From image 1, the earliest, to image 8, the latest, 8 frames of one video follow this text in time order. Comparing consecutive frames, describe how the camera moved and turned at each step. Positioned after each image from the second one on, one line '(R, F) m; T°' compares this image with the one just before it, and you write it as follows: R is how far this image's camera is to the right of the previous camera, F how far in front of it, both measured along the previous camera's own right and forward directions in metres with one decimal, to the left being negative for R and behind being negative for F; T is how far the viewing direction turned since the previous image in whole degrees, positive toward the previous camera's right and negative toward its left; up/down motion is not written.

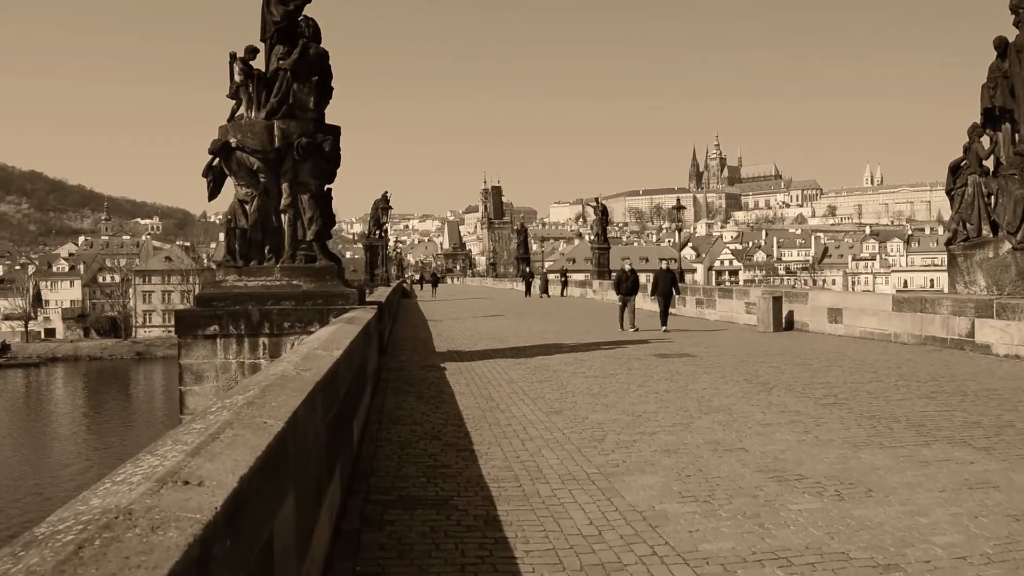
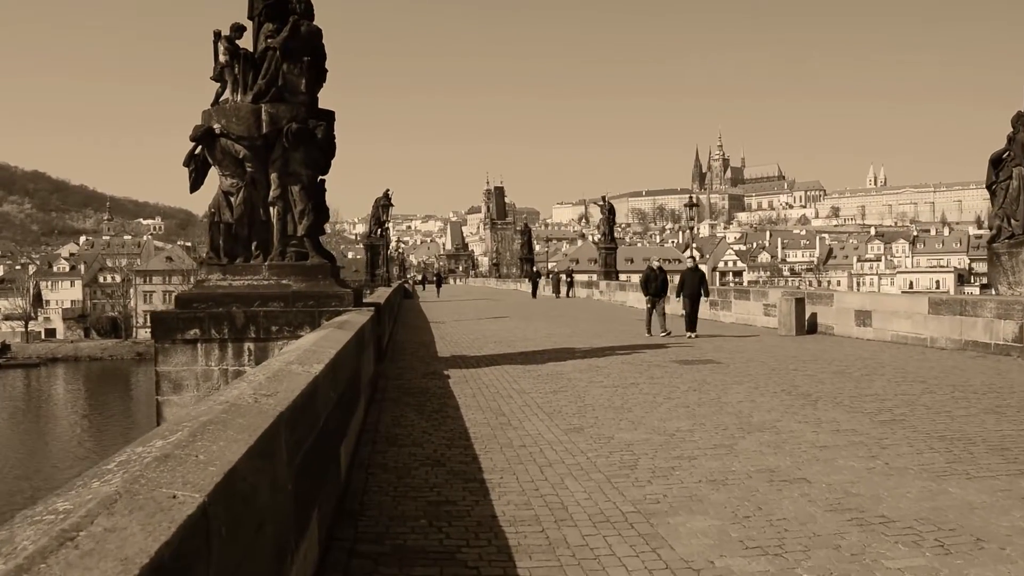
(-0.1, +0.9) m; 0°
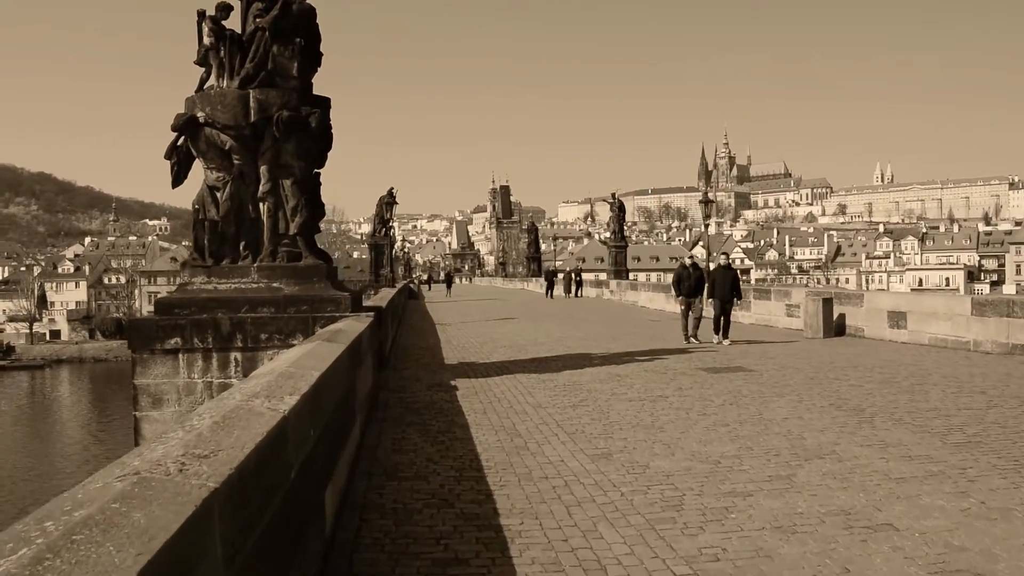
(-0.1, +0.9) m; 0°
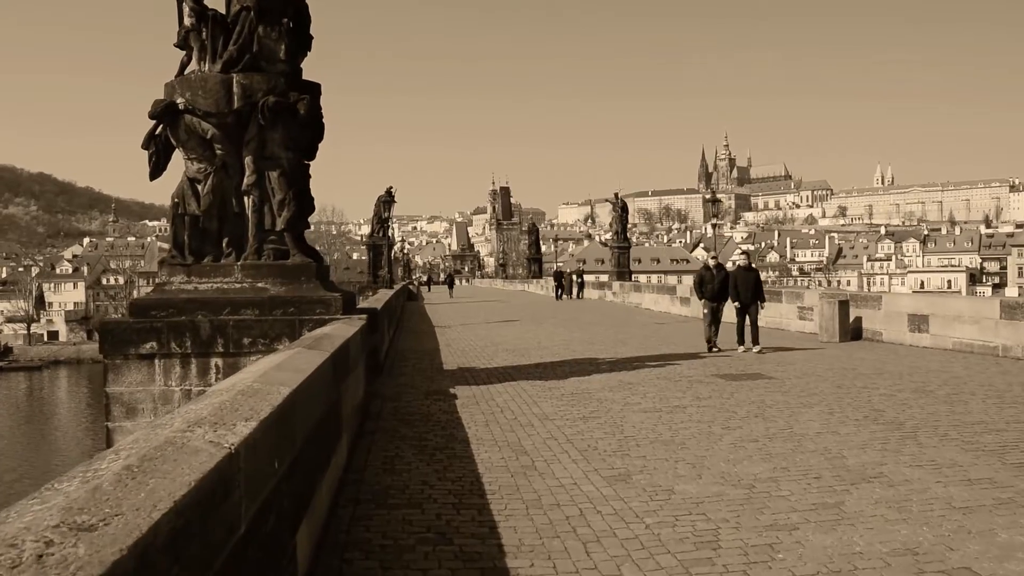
(0.0, +0.6) m; 0°
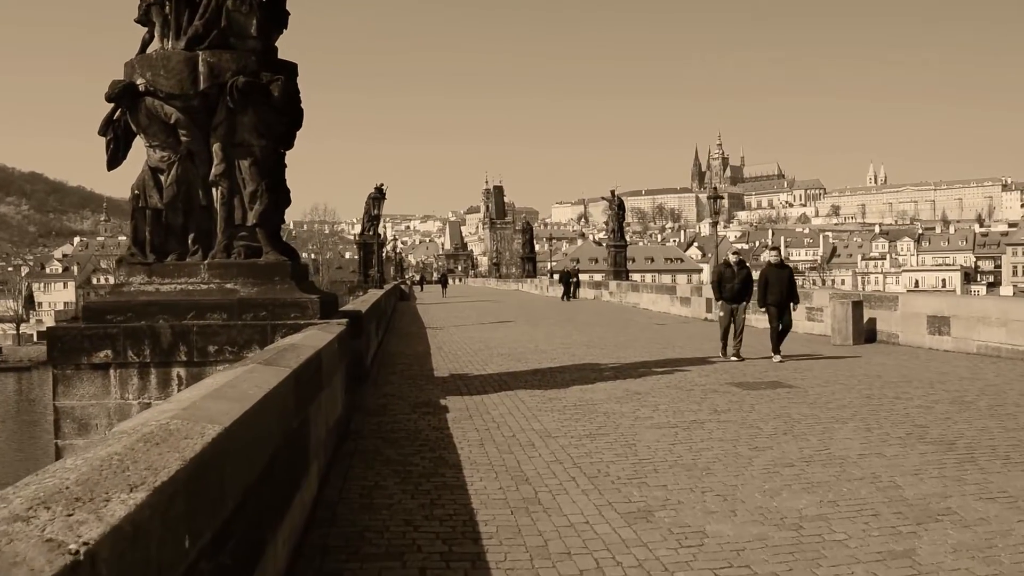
(0.0, +0.8) m; 0°
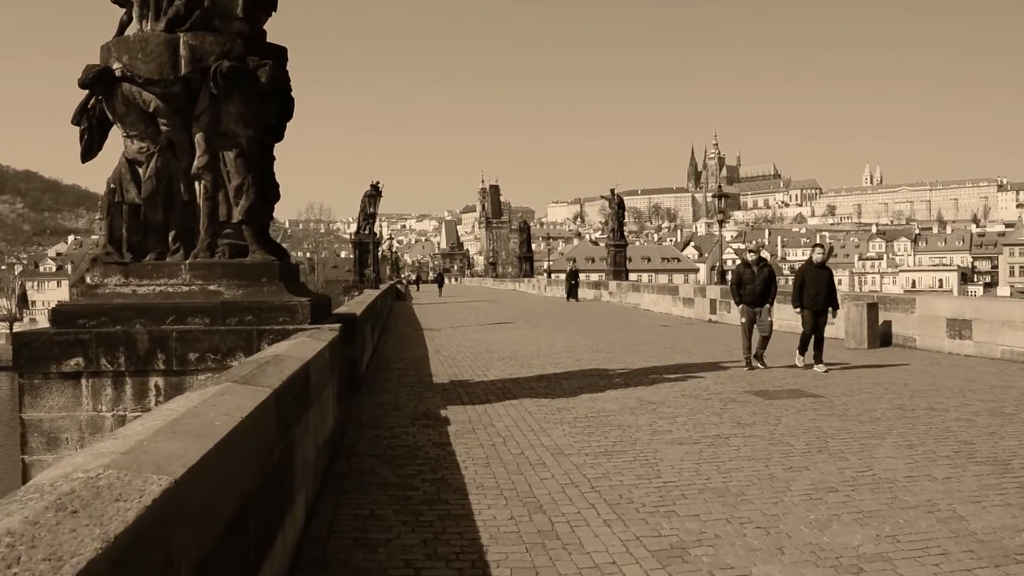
(-0.1, +0.5) m; 0°
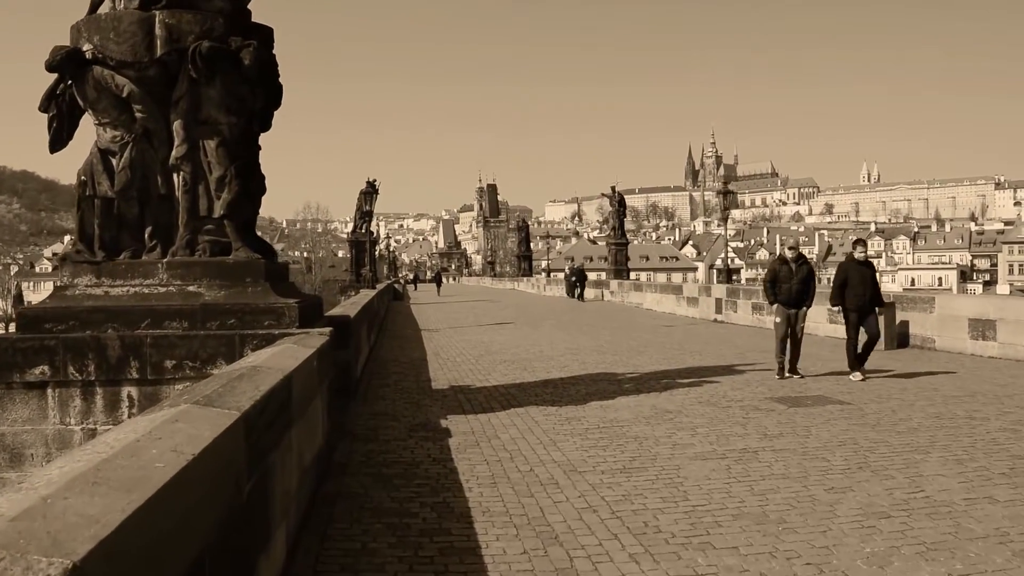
(-0.1, +0.5) m; 0°
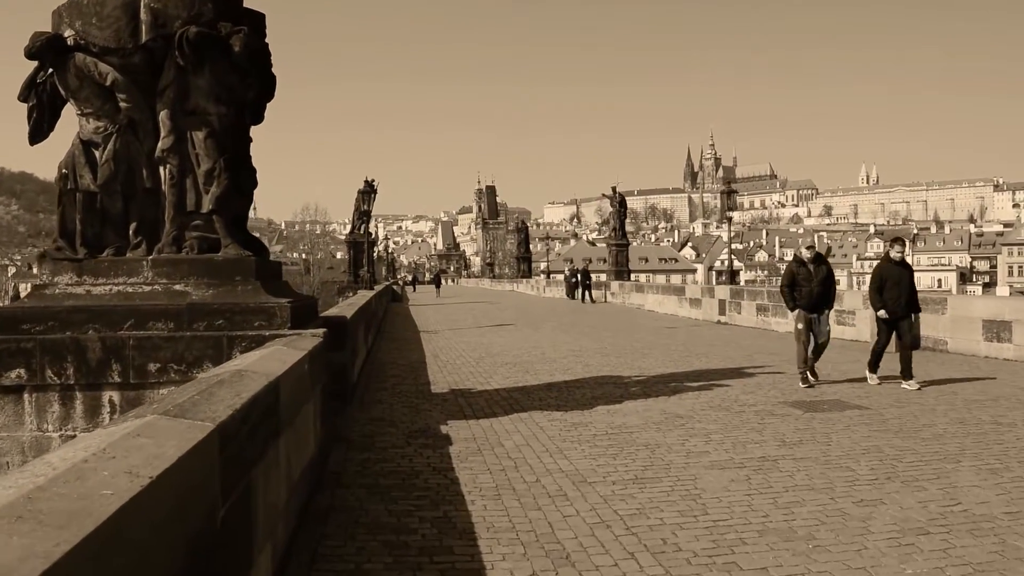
(0.0, +0.3) m; 0°
